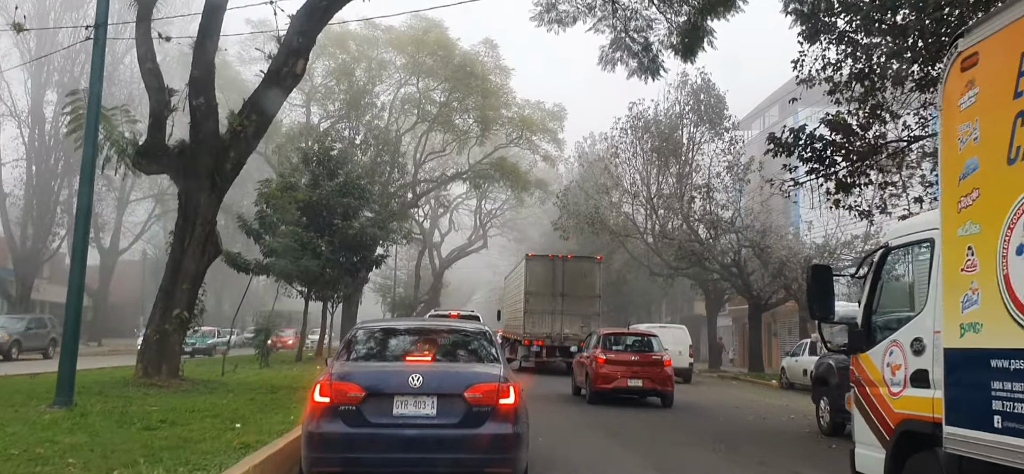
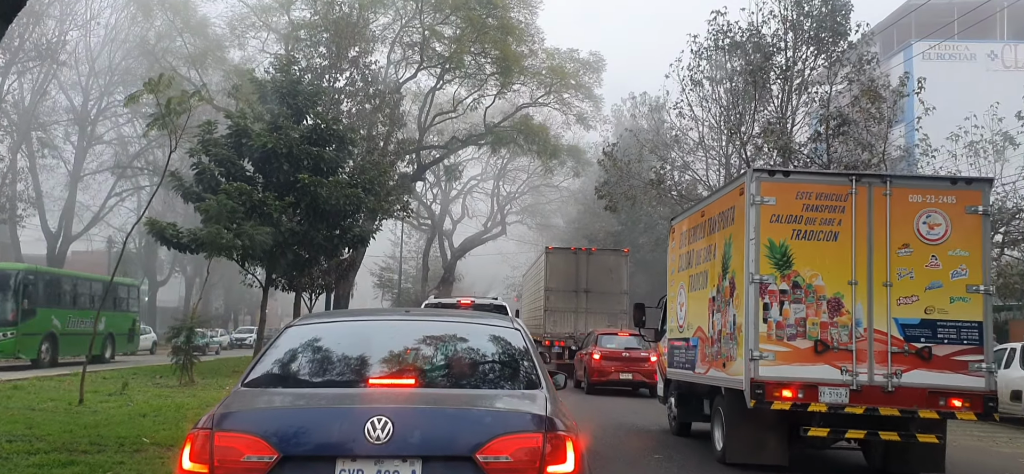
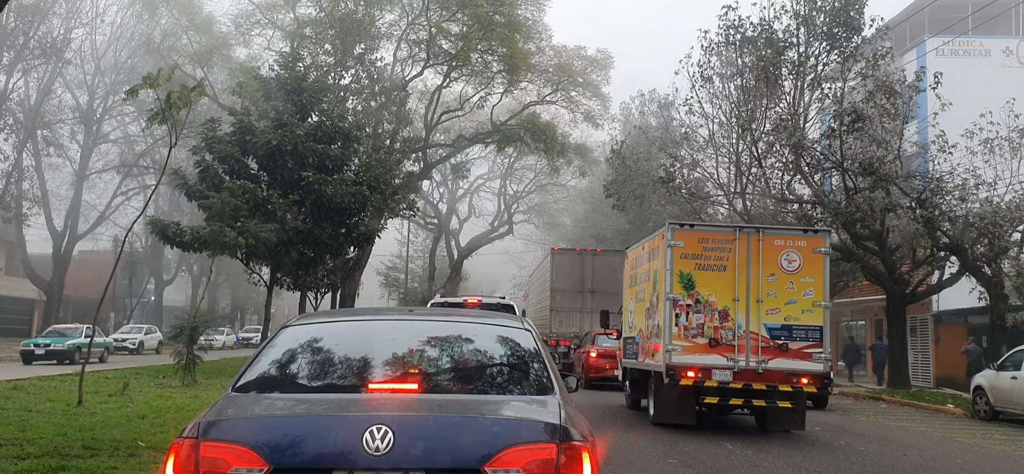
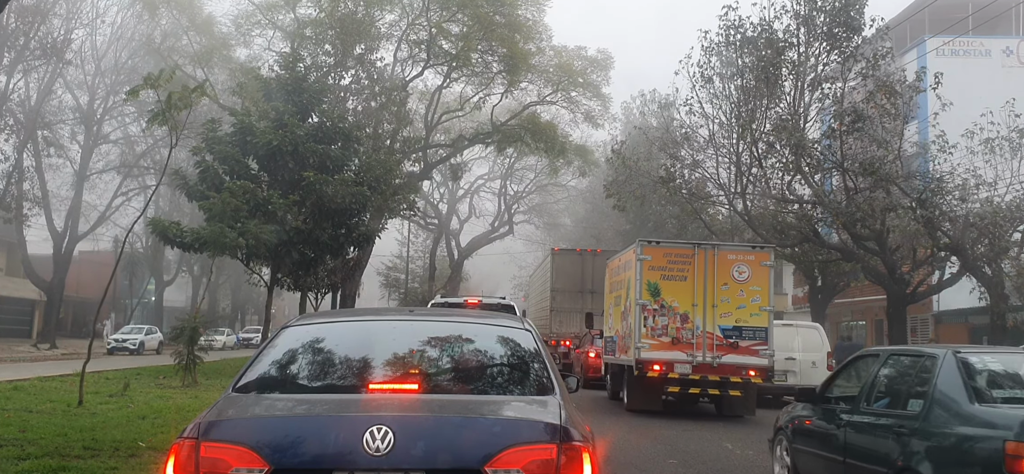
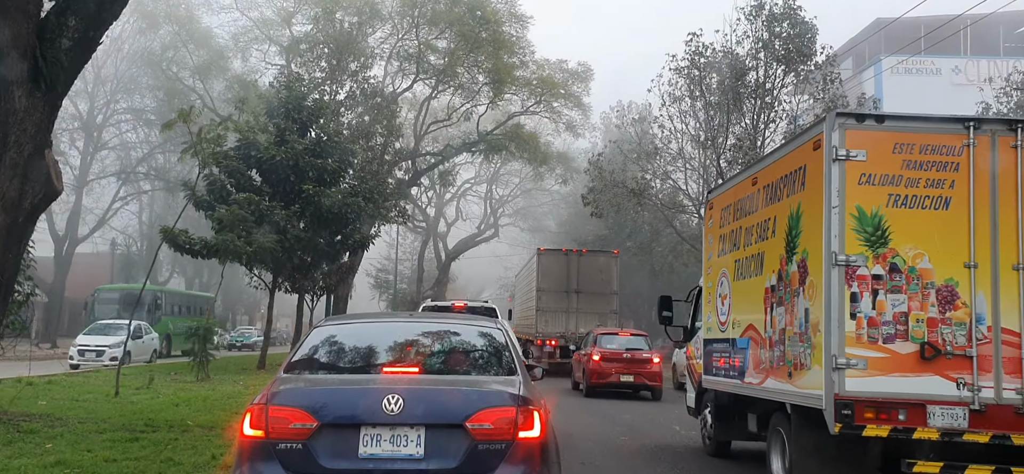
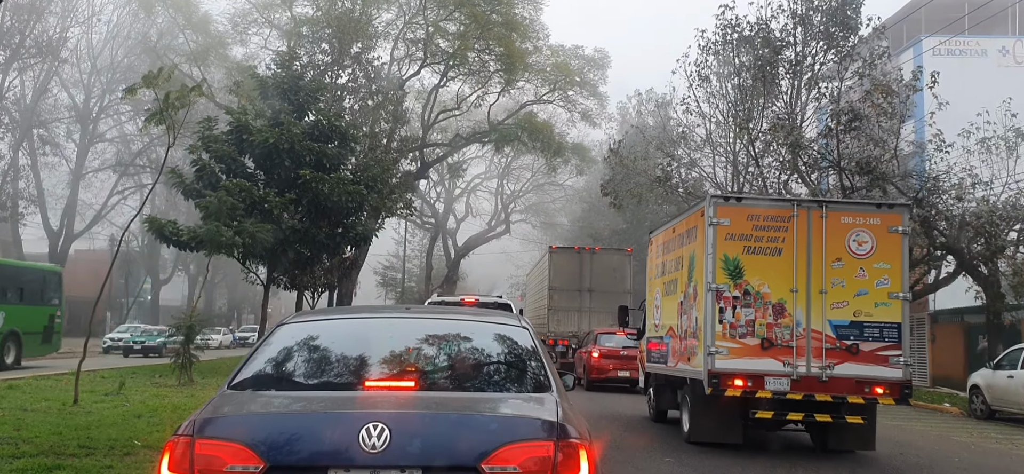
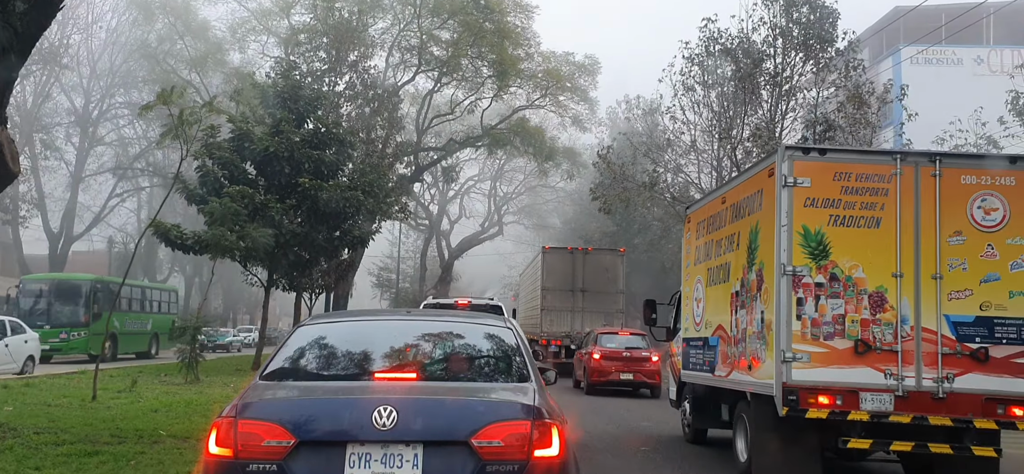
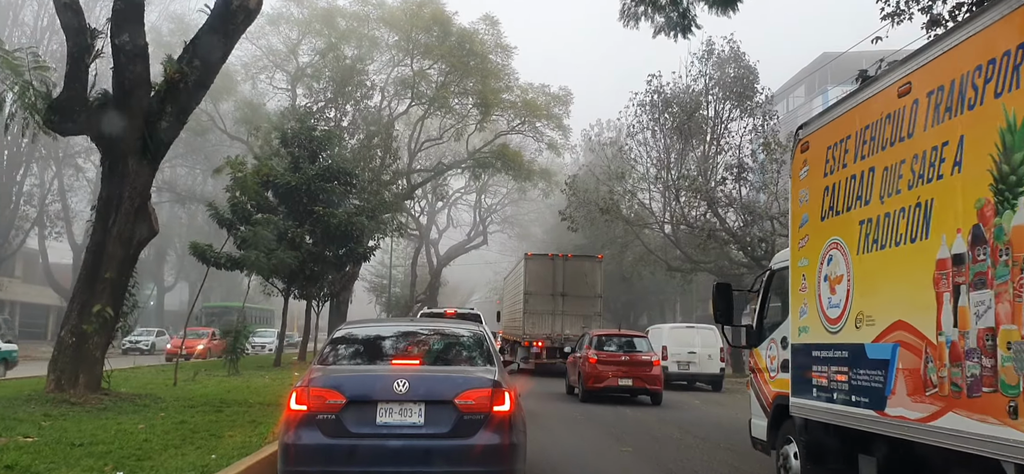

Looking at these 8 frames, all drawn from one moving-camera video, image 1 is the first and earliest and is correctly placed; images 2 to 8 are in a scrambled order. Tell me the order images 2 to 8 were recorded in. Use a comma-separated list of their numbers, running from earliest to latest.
8, 5, 7, 2, 6, 3, 4
